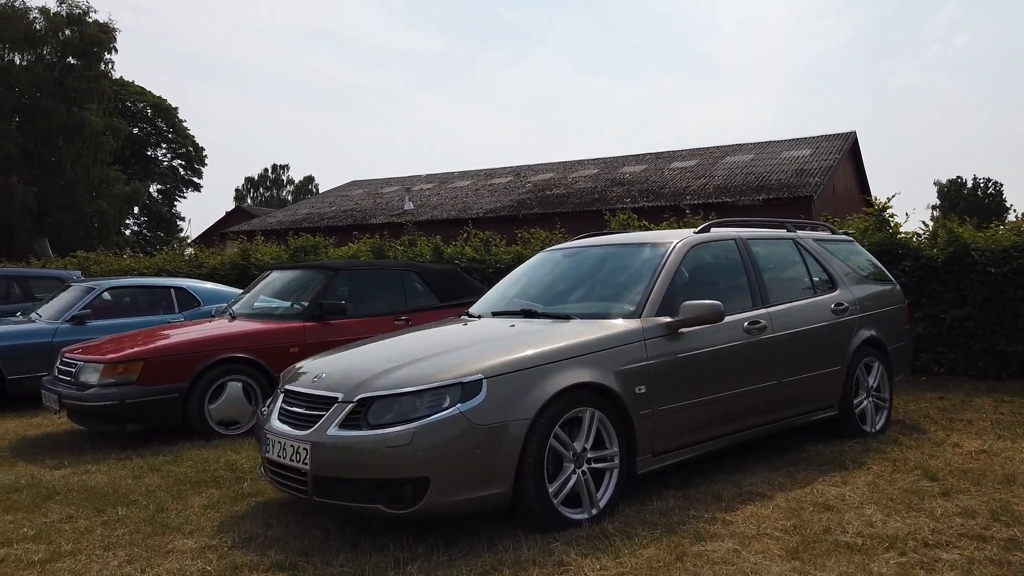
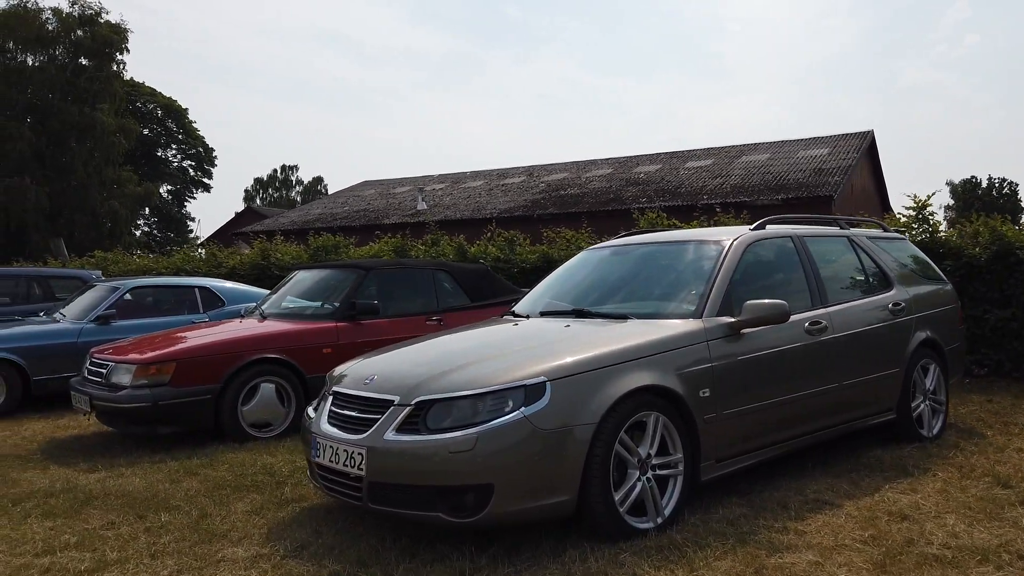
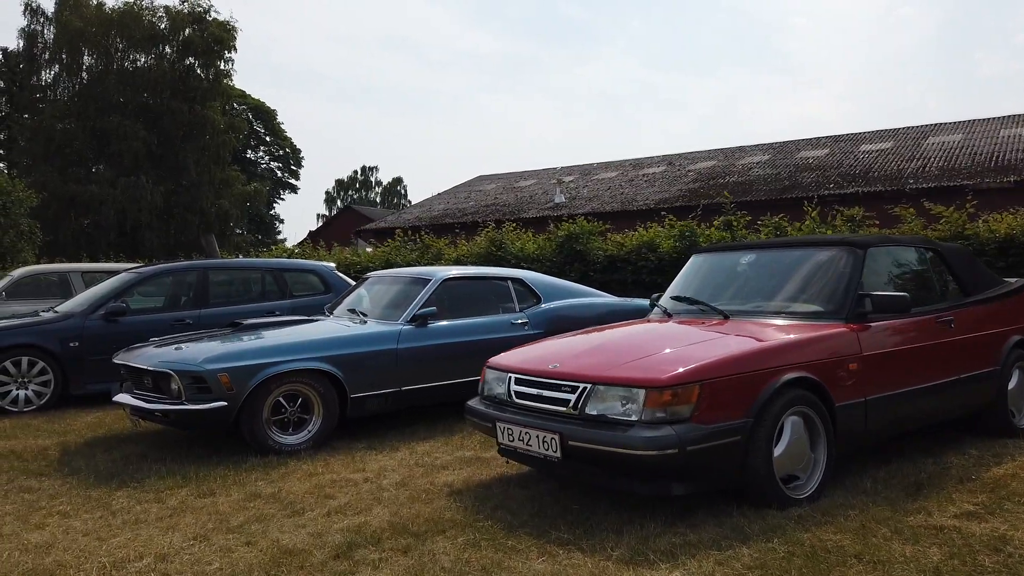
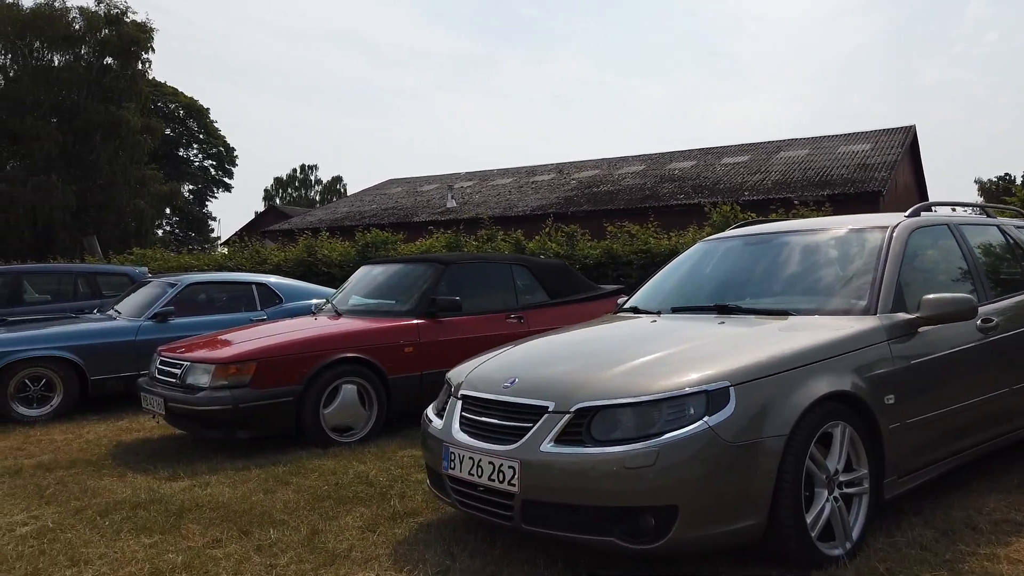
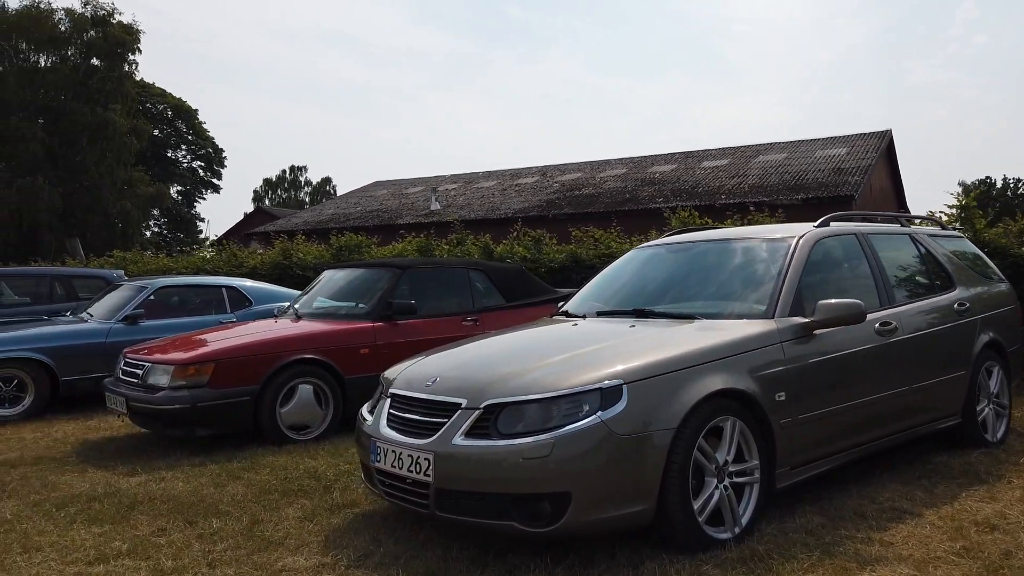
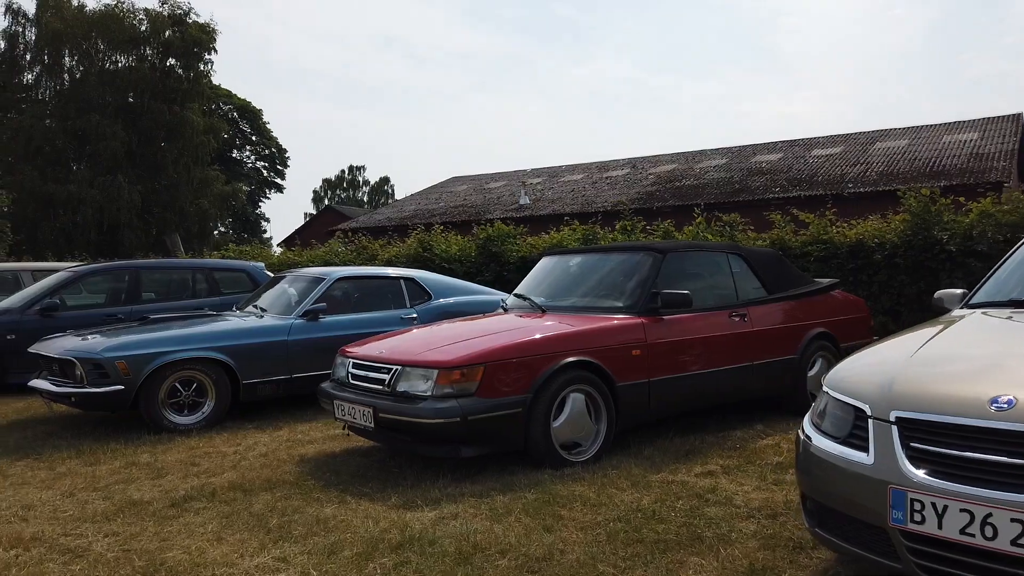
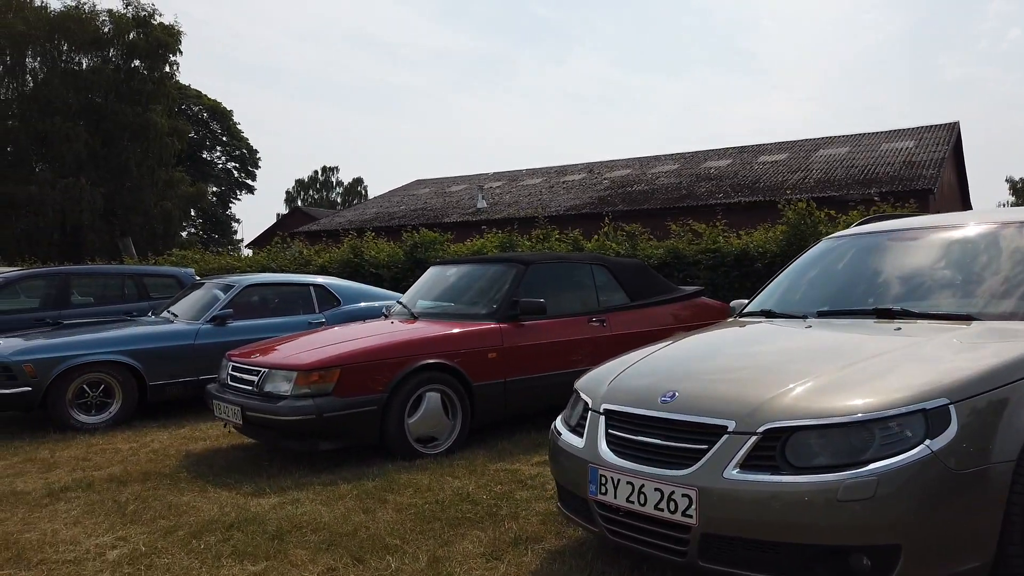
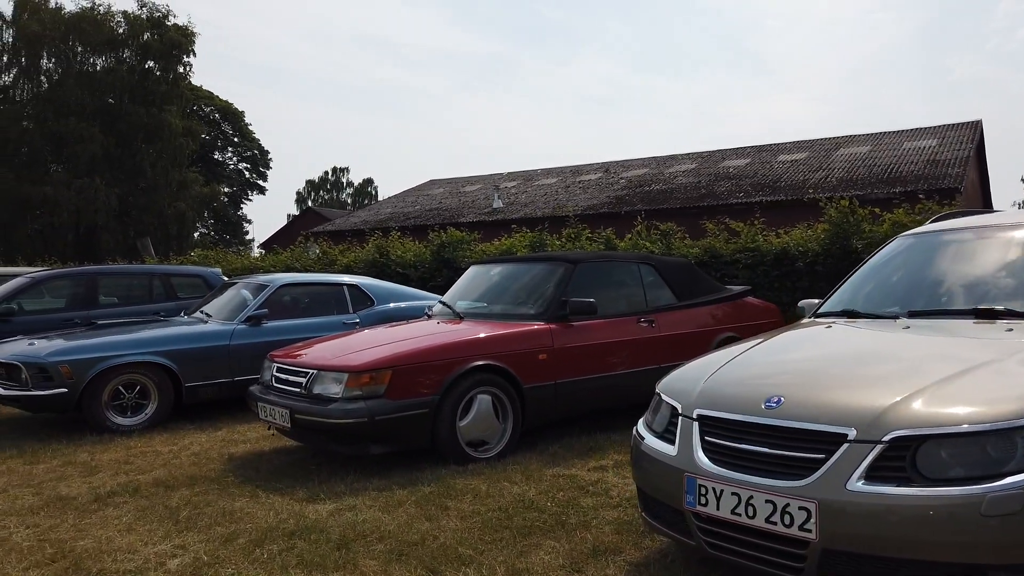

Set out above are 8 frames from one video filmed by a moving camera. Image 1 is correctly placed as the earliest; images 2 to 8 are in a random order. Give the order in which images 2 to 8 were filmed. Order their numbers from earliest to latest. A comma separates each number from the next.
2, 5, 4, 7, 8, 6, 3
